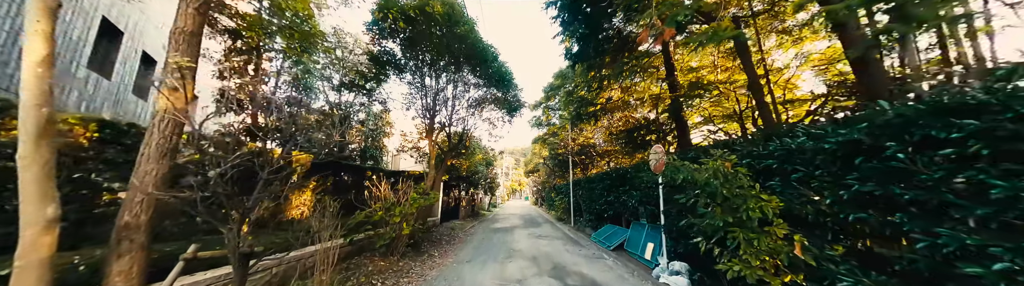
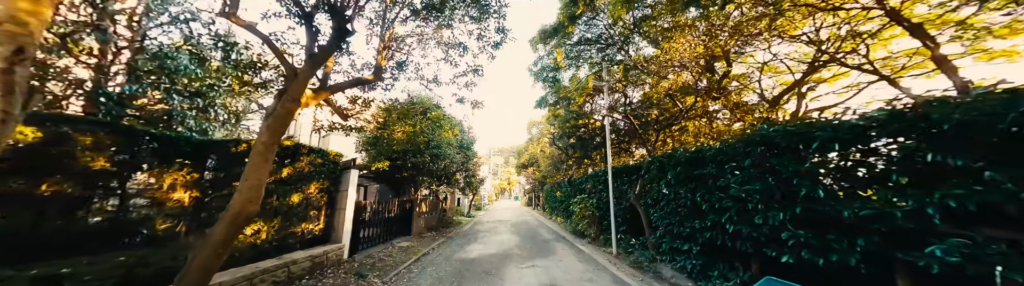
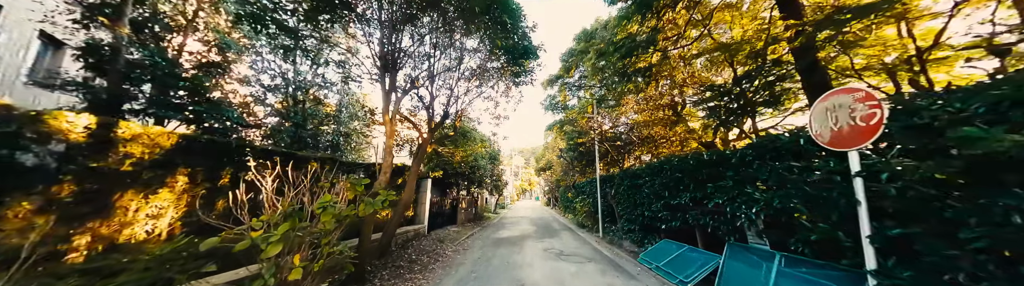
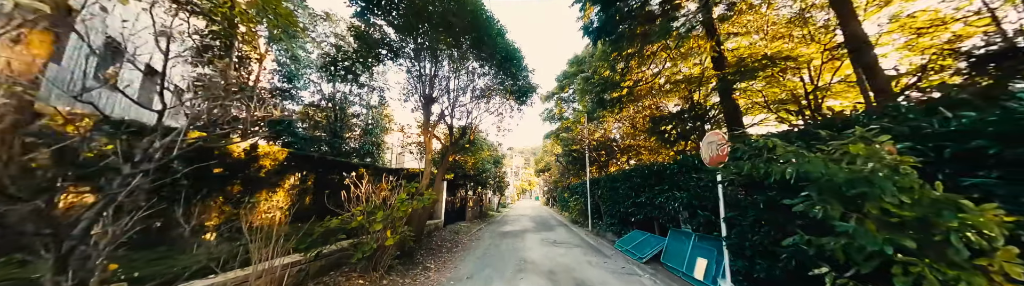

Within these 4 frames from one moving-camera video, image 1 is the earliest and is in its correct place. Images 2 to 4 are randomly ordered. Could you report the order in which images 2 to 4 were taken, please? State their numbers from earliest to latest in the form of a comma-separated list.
4, 3, 2
